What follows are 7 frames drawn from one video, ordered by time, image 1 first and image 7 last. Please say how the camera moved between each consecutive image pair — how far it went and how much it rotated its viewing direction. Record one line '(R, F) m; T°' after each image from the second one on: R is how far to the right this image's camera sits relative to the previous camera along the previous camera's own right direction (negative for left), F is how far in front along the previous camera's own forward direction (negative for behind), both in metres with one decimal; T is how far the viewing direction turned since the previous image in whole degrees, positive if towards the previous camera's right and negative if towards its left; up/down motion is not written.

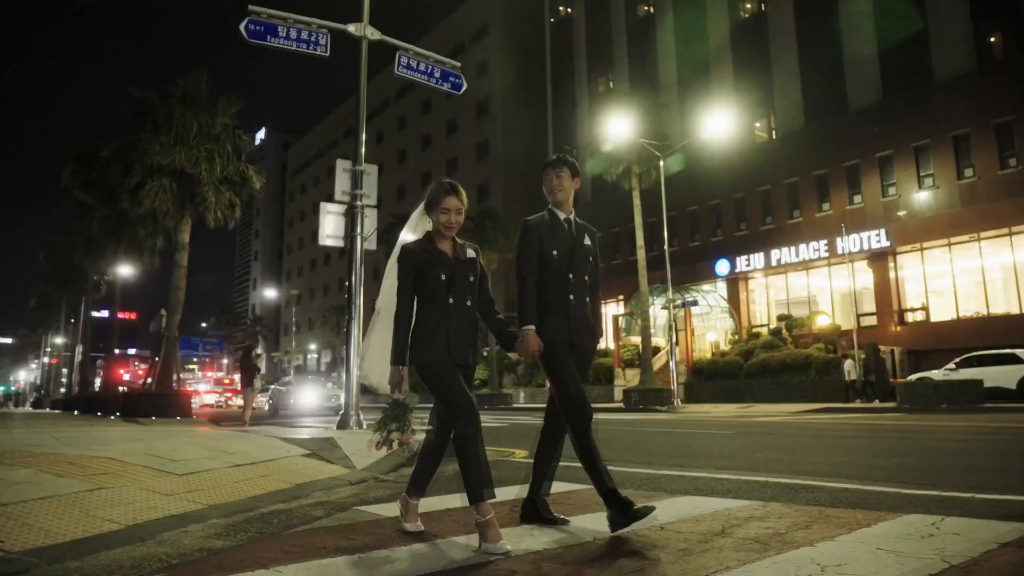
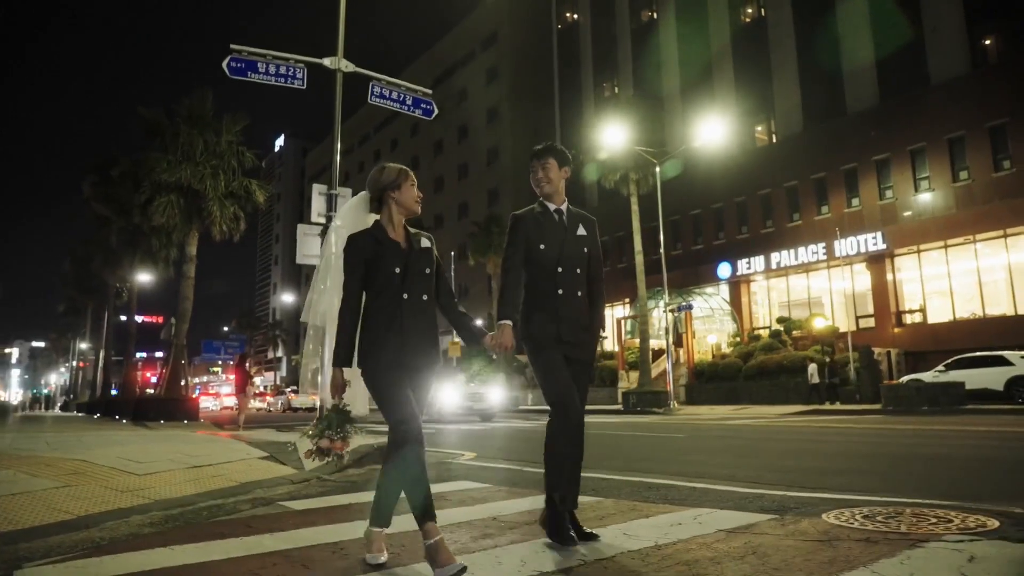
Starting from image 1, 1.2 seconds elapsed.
(+1.0, -0.8) m; -2°
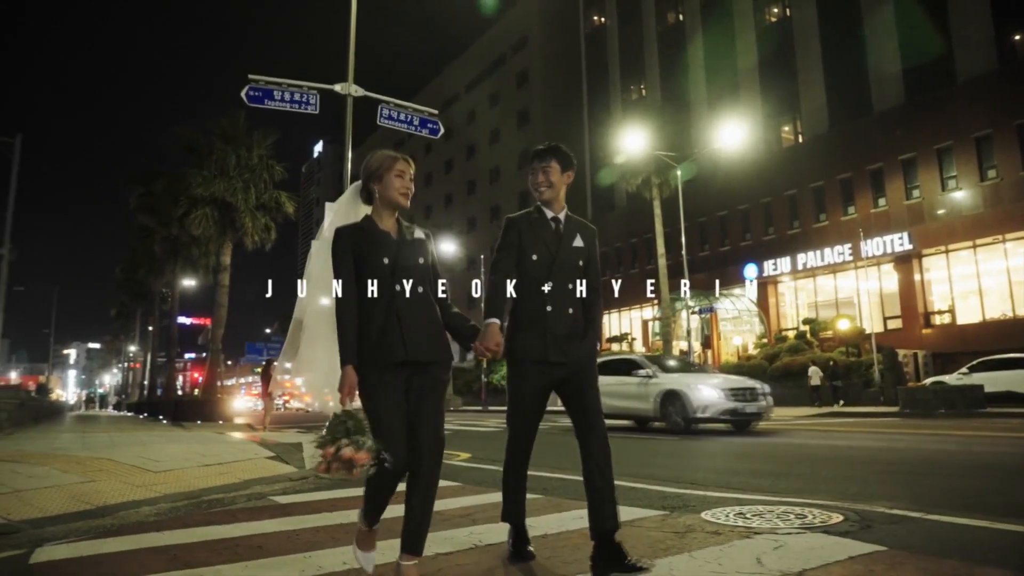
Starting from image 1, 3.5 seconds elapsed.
(+0.7, -0.7) m; -3°
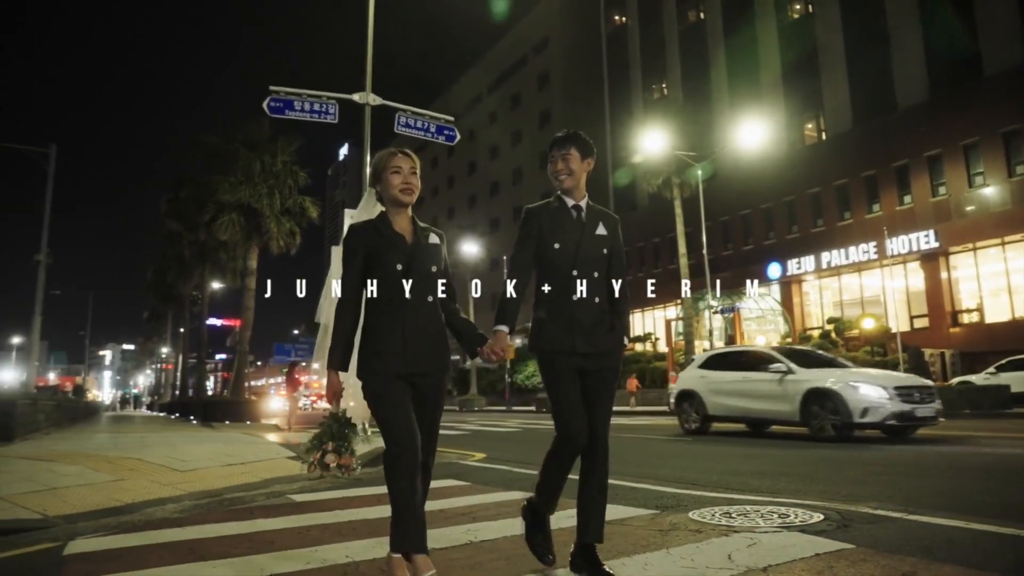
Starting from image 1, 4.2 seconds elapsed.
(+0.2, -0.2) m; -2°
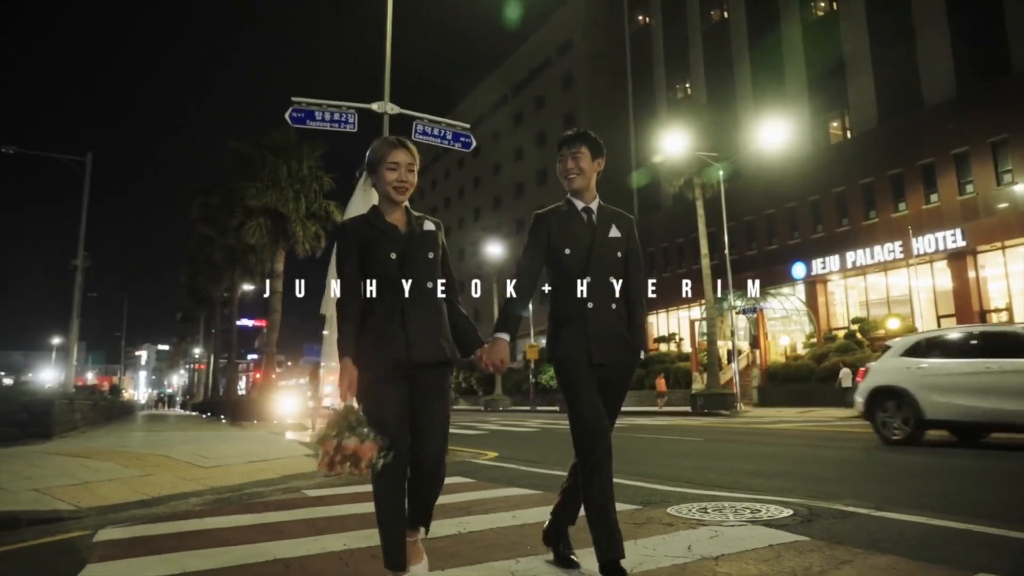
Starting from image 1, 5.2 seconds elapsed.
(+0.3, -0.3) m; -2°
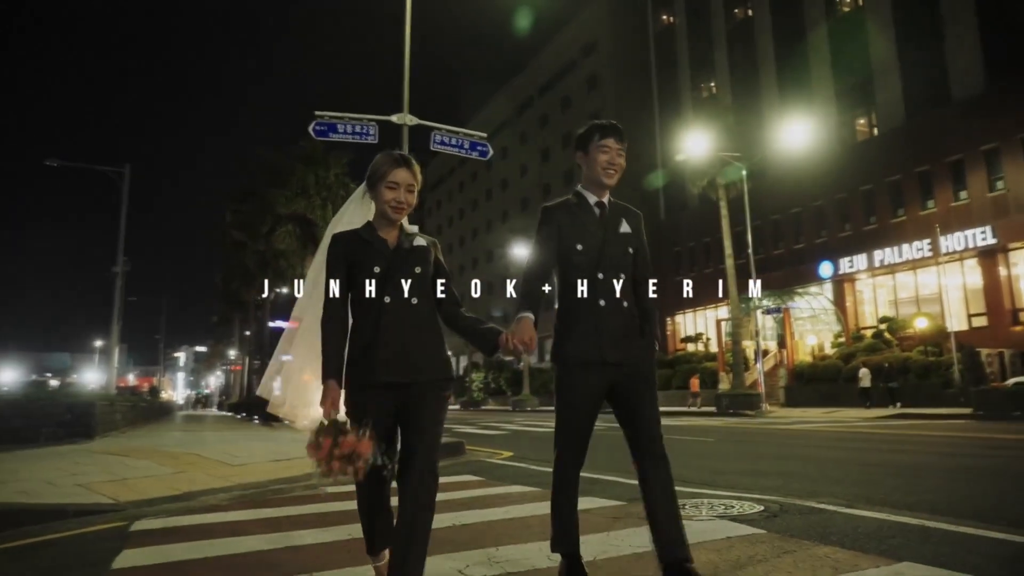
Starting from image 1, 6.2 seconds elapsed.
(+0.3, -0.4) m; -2°
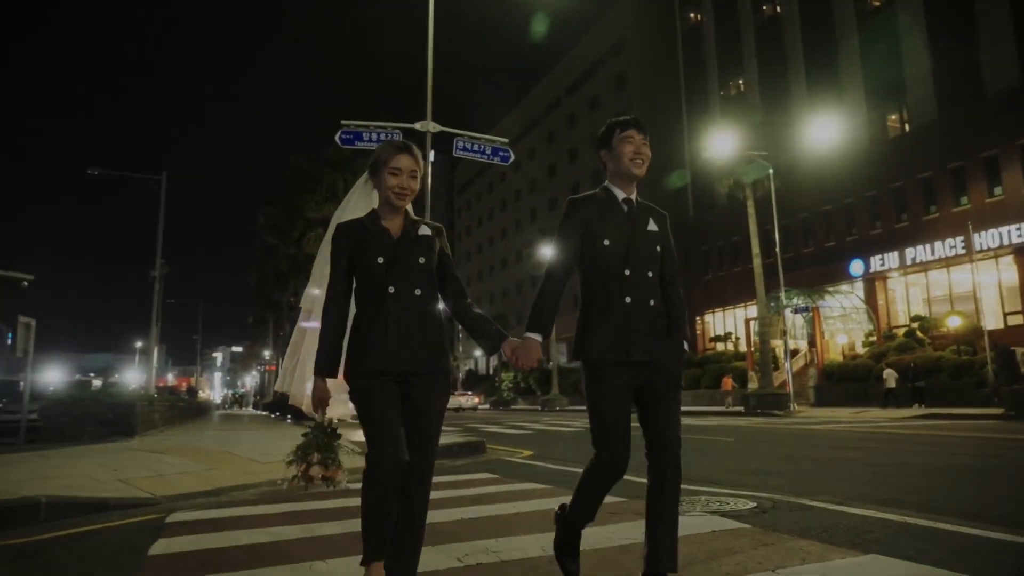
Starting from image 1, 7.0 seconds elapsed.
(+0.2, -0.3) m; -2°
